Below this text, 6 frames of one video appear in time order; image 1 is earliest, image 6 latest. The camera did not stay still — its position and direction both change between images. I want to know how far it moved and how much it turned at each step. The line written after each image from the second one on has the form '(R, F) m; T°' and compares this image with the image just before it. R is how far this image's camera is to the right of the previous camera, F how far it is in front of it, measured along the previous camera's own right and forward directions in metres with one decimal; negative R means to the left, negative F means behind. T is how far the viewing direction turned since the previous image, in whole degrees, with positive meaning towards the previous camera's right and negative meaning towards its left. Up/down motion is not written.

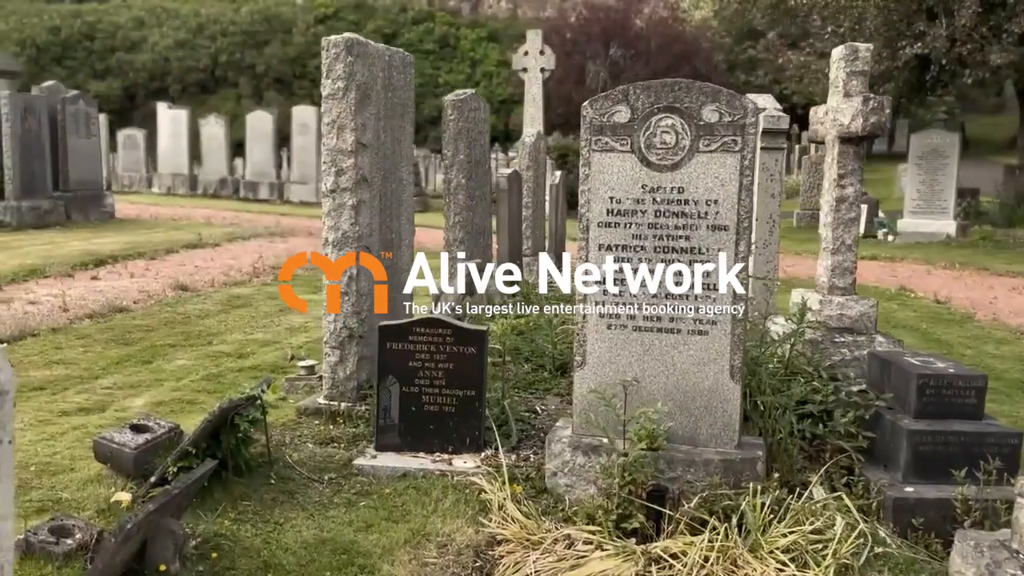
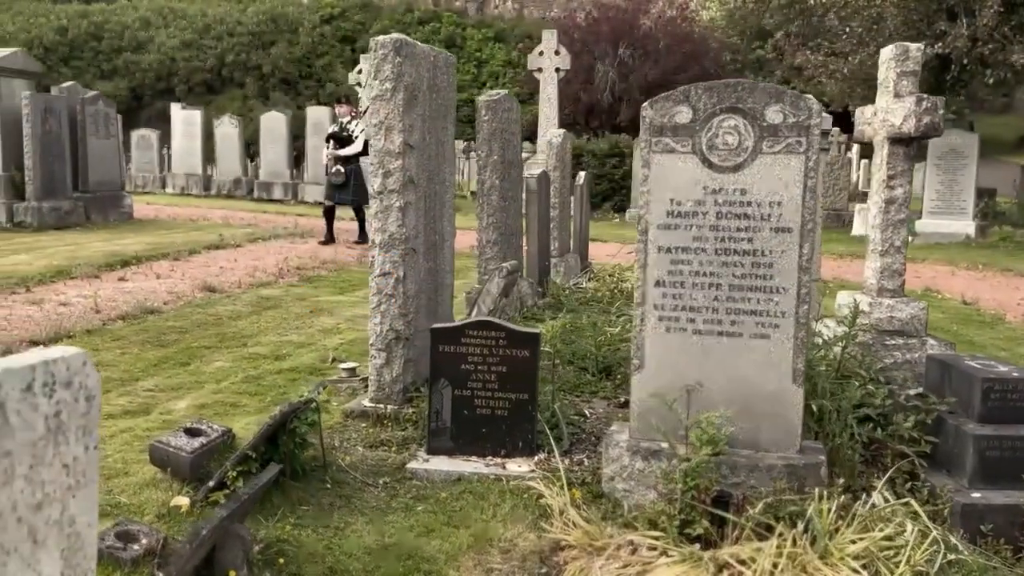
(-0.4, 0.0) m; 0°
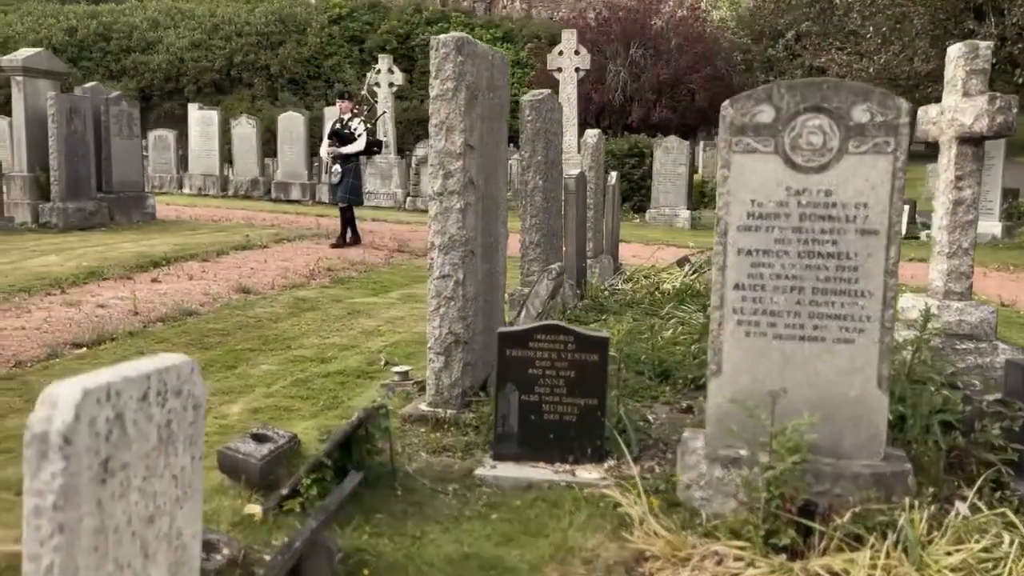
(-0.5, +0.1) m; 0°
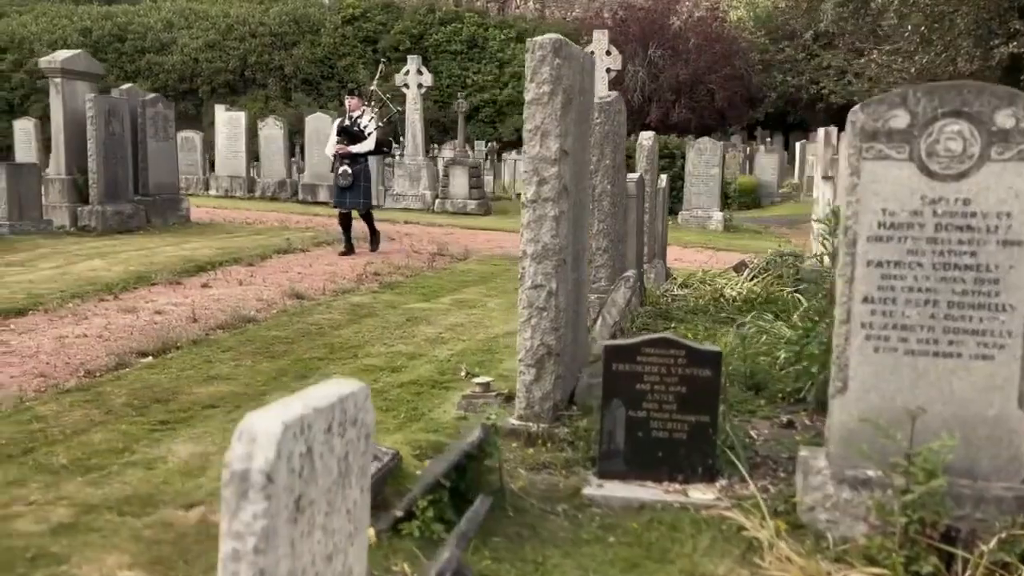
(-0.7, +0.2) m; -1°
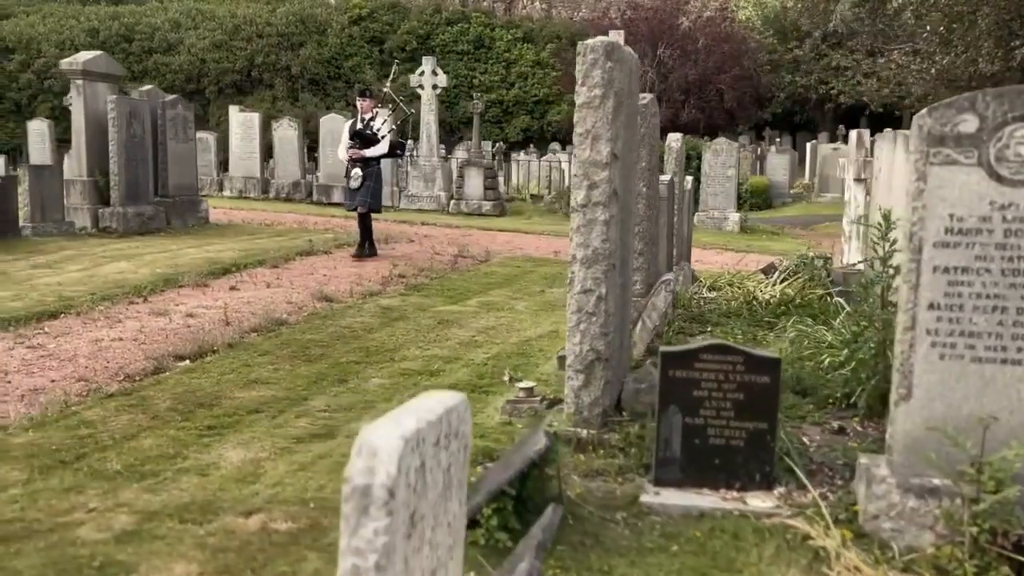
(-0.4, 0.0) m; 0°
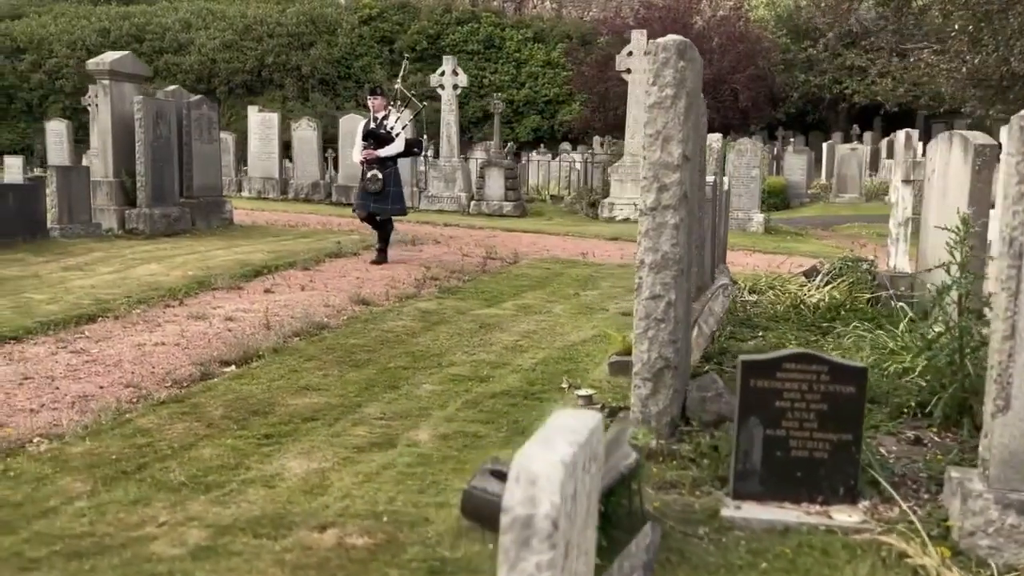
(-0.5, +0.1) m; 0°
